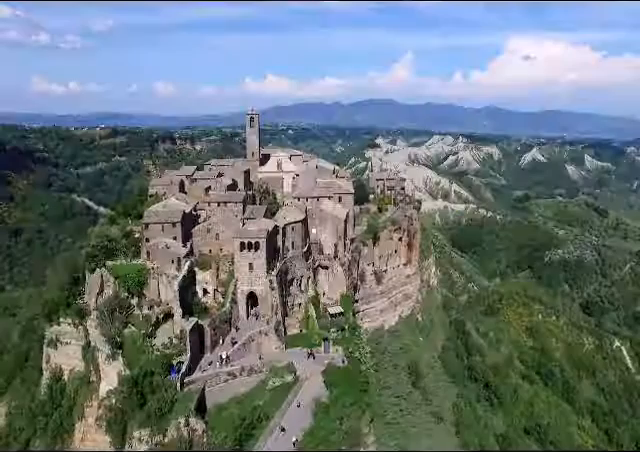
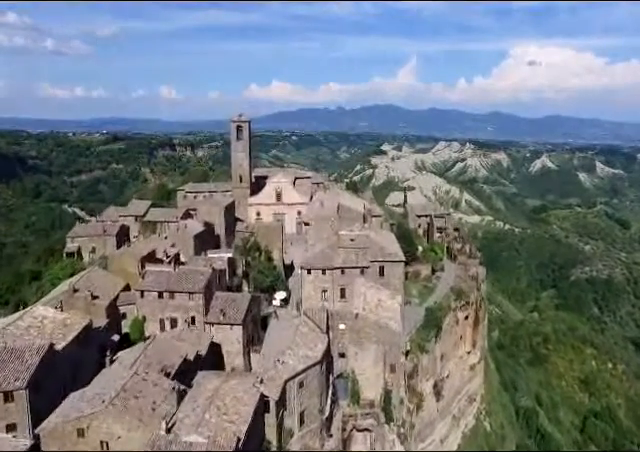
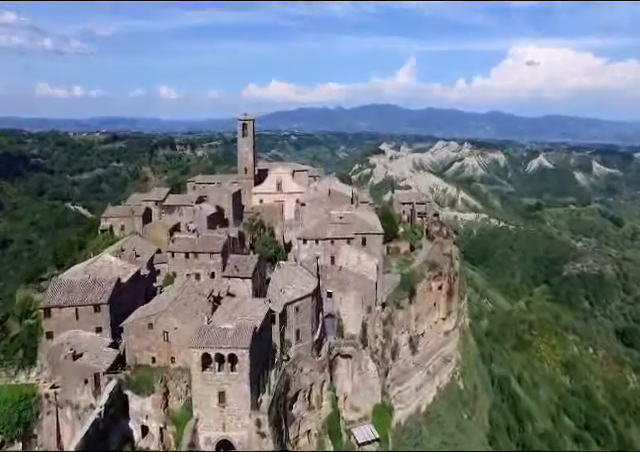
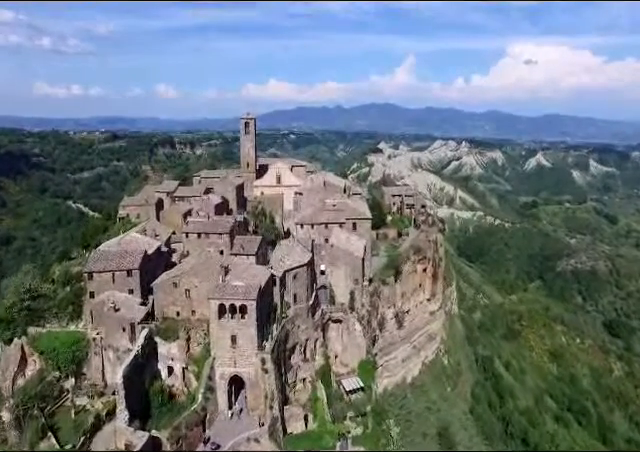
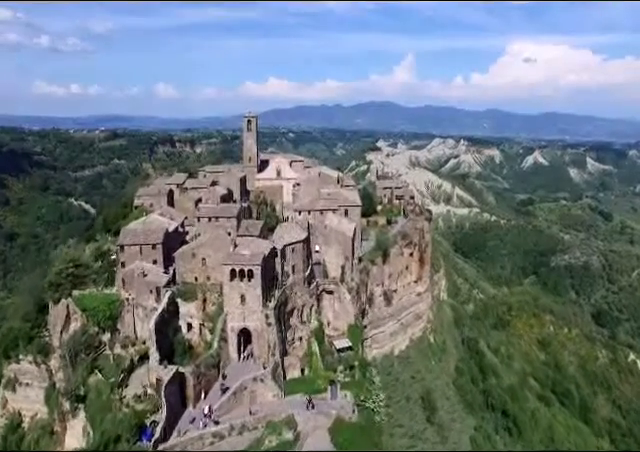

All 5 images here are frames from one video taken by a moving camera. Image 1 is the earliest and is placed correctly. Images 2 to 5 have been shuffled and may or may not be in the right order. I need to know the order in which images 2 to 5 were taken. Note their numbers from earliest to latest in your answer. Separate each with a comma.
5, 4, 3, 2
